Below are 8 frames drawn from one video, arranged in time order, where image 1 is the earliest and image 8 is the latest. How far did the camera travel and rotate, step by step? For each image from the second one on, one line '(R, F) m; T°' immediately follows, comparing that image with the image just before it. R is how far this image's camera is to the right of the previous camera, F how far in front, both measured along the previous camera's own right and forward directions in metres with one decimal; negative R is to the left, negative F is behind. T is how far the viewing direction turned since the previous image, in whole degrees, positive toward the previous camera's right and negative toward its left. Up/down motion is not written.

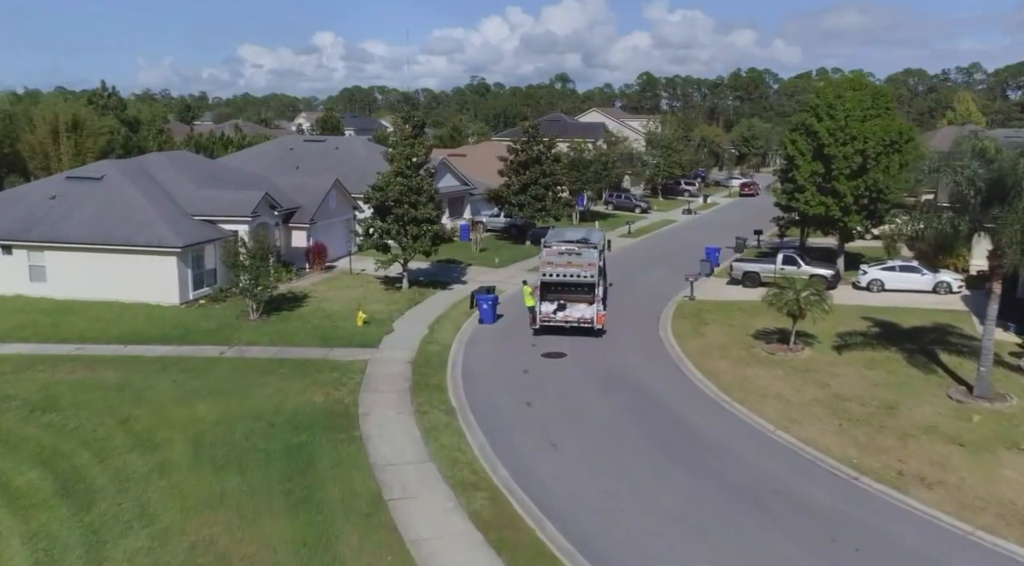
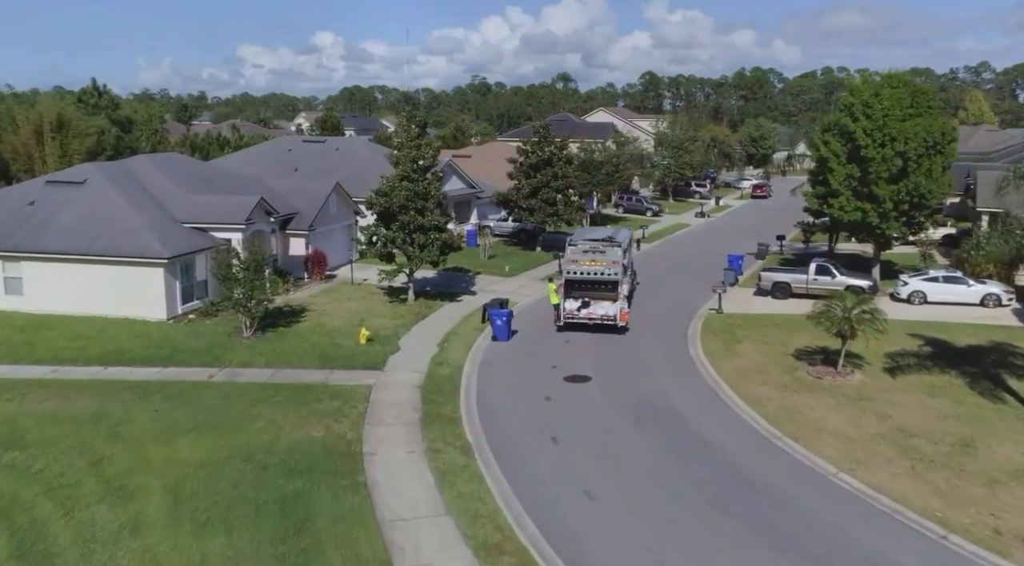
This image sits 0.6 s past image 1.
(-0.5, +2.3) m; 0°
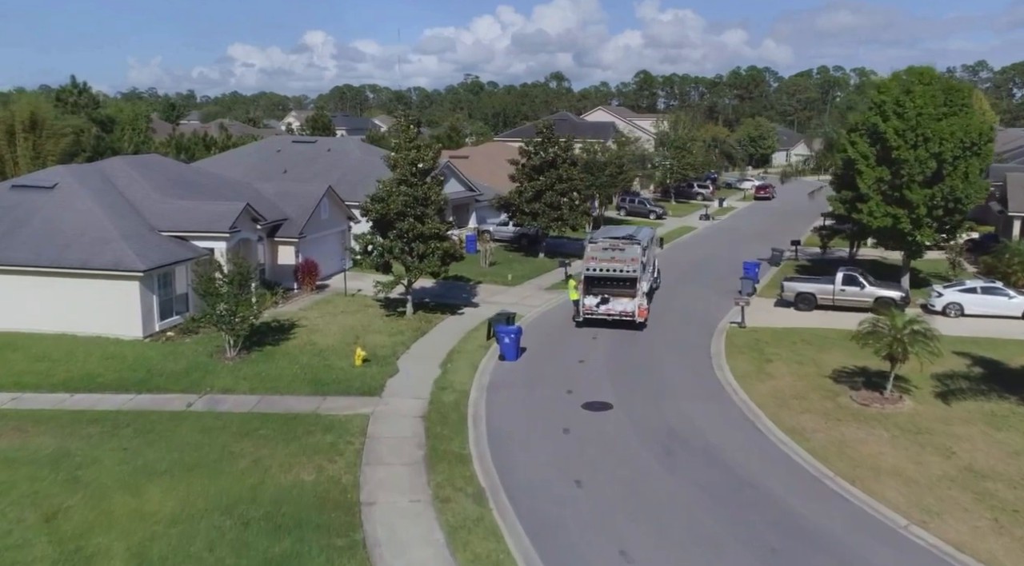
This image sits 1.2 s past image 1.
(-0.5, +2.3) m; +1°
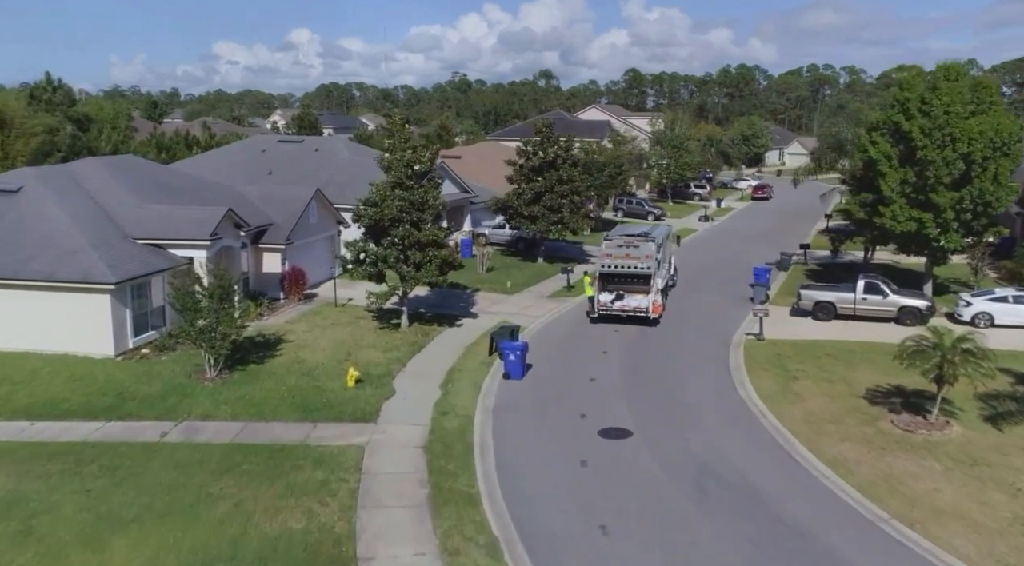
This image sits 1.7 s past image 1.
(-0.5, +1.9) m; +1°
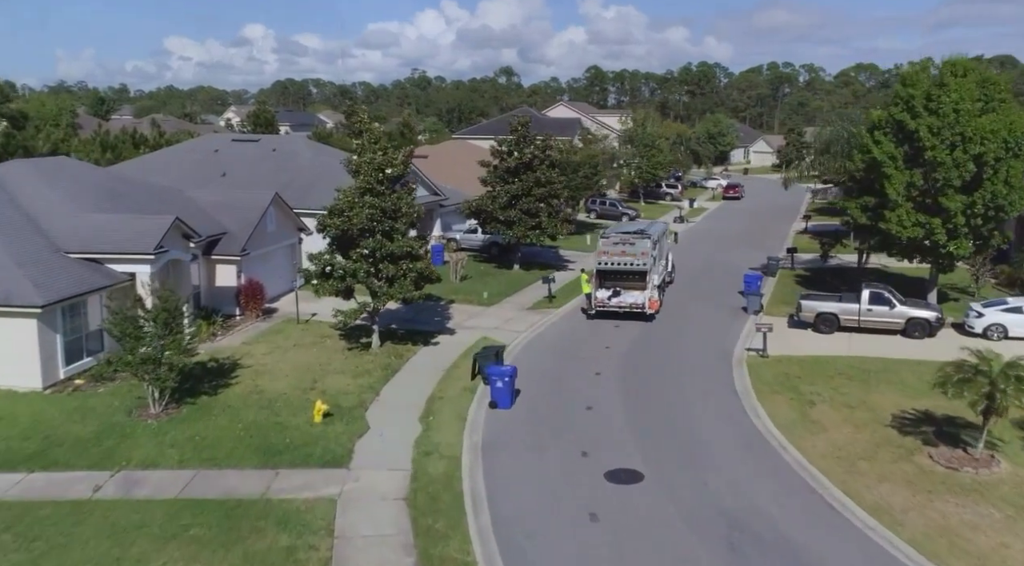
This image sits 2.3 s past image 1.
(-0.6, +2.4) m; +3°
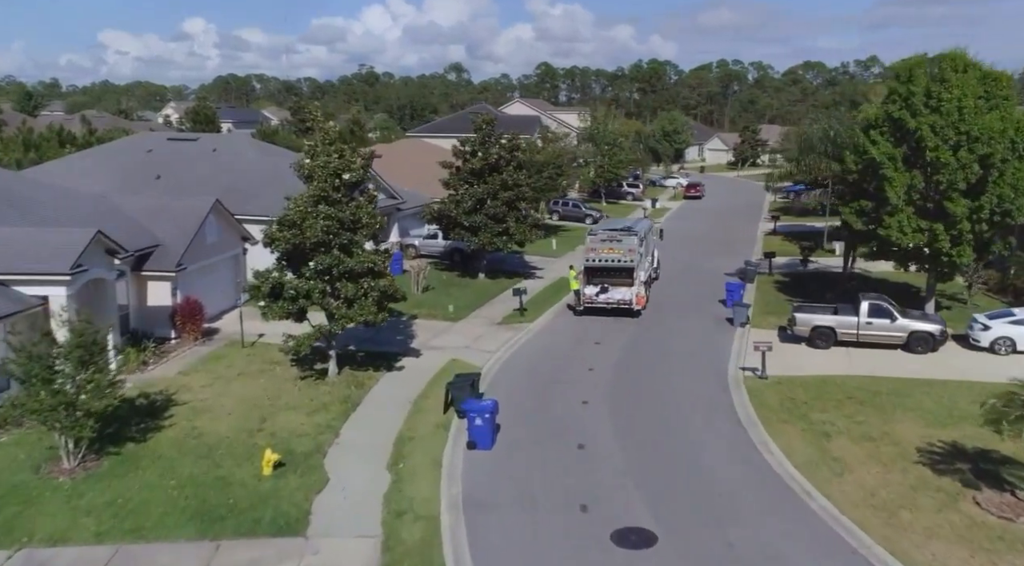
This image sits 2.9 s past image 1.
(-0.6, +2.6) m; +3°
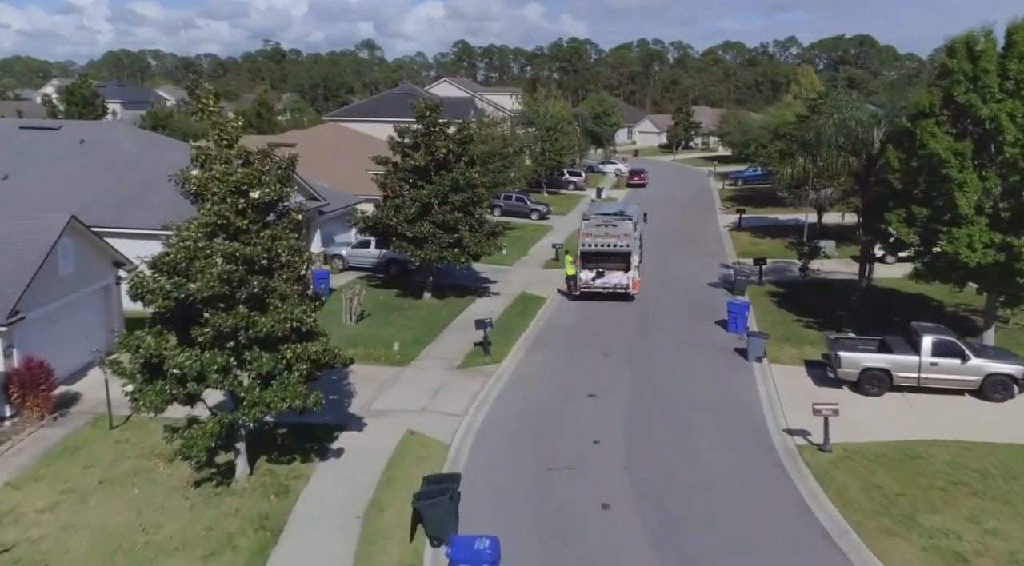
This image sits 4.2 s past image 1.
(-1.2, +6.2) m; +5°
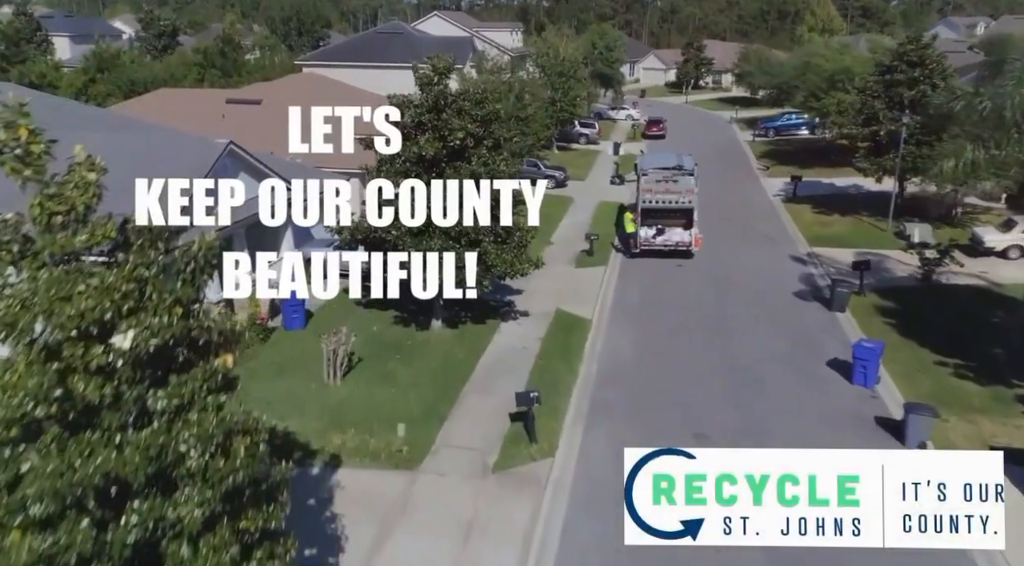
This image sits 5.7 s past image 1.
(-1.3, +7.3) m; +1°
